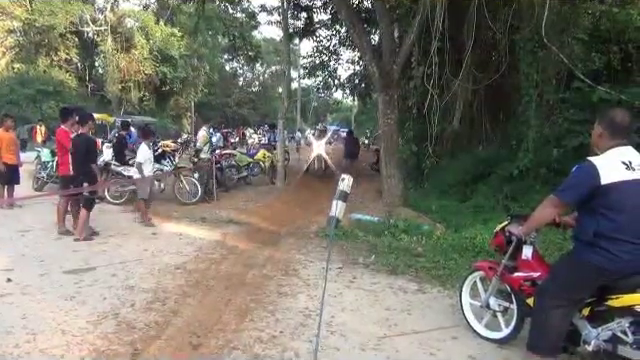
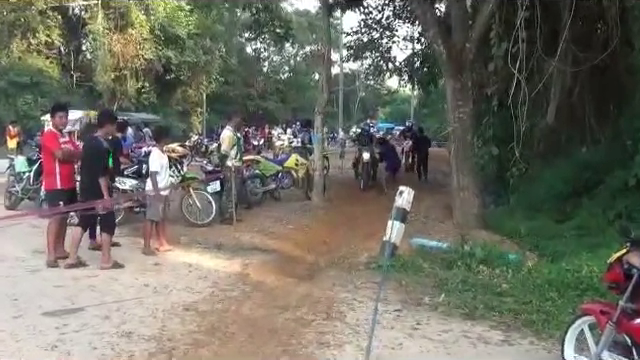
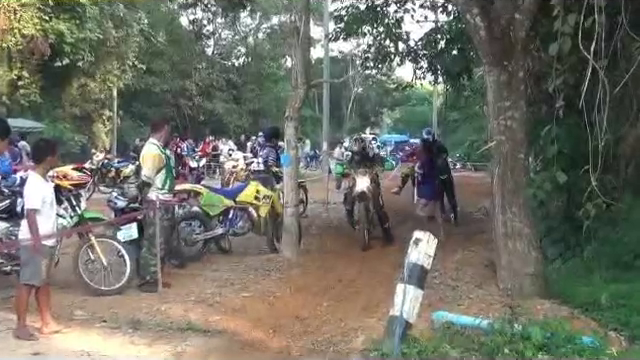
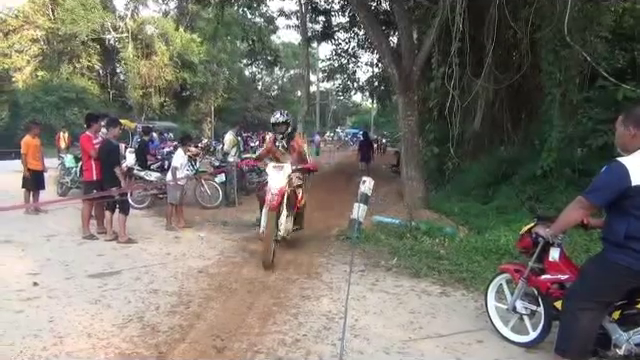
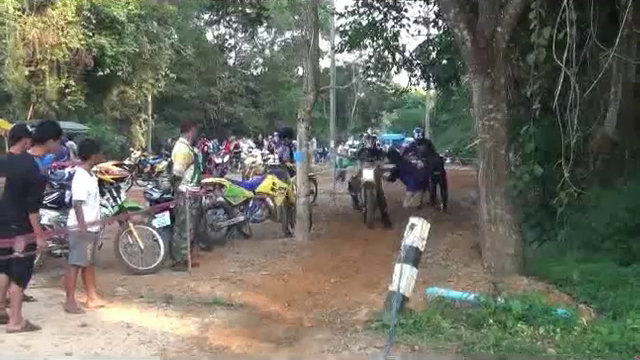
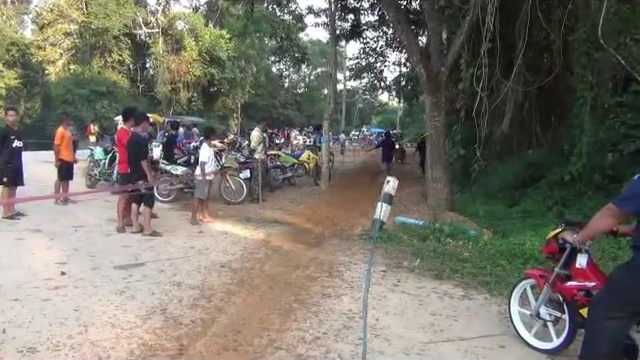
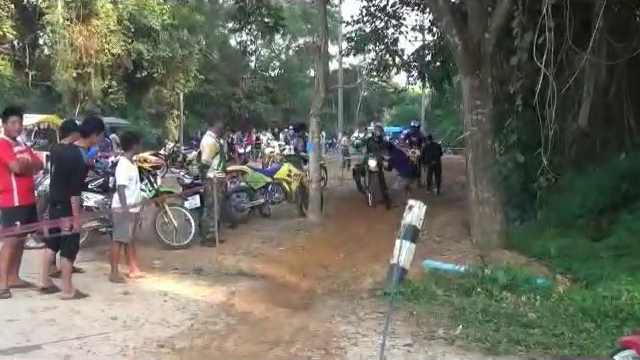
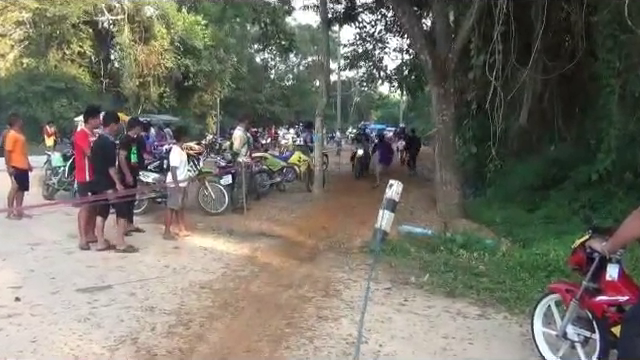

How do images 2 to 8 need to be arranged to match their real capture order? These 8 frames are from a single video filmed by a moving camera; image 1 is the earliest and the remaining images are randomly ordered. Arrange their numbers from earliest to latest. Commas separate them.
4, 6, 8, 2, 7, 5, 3
